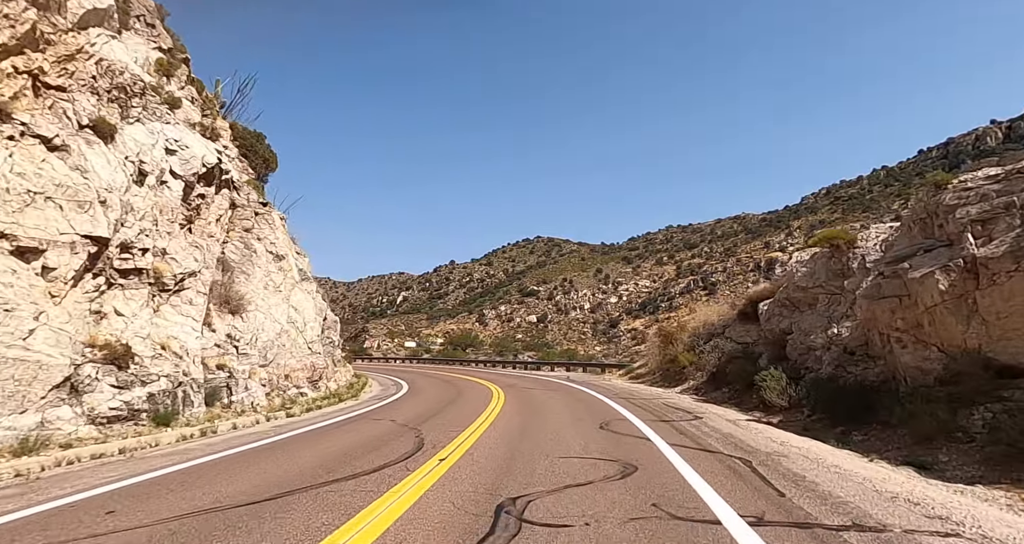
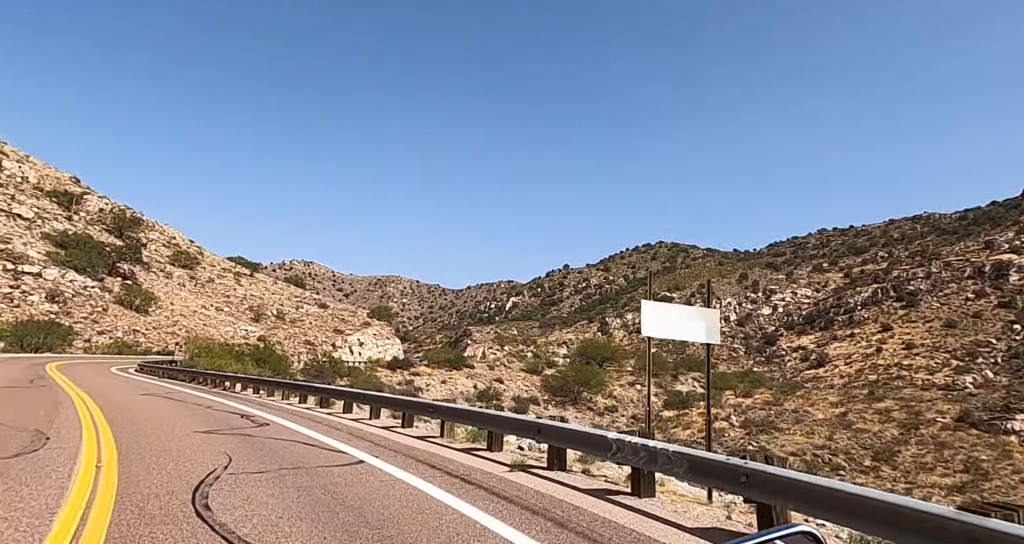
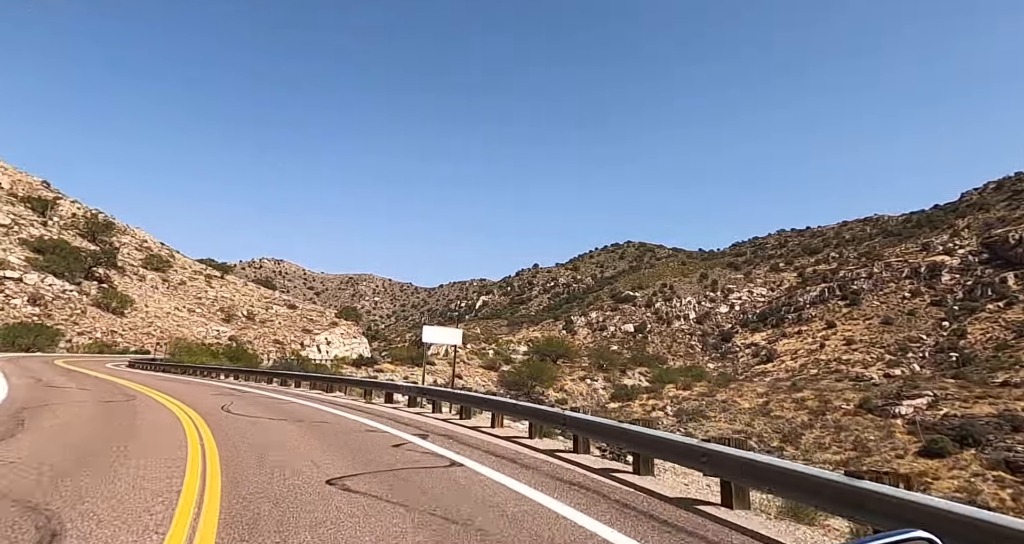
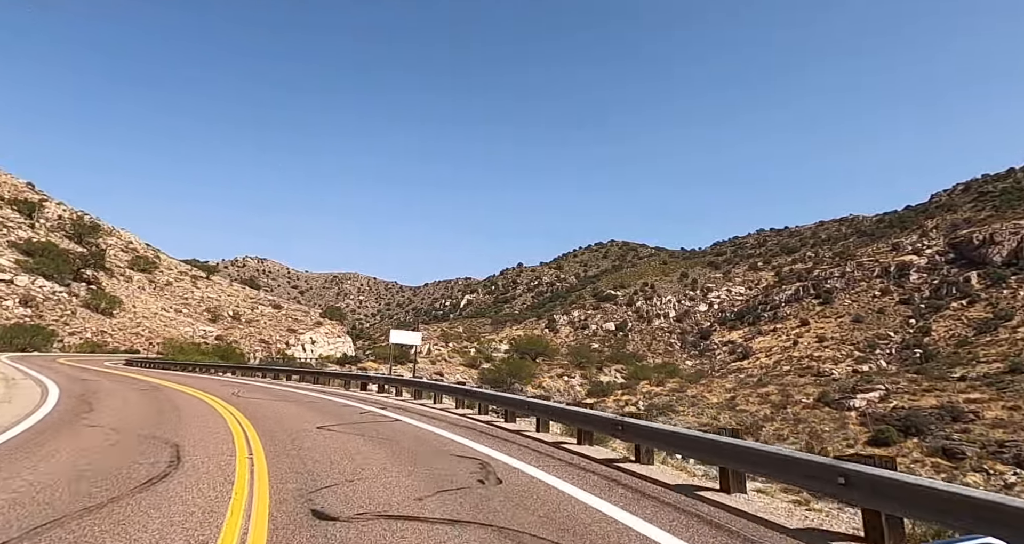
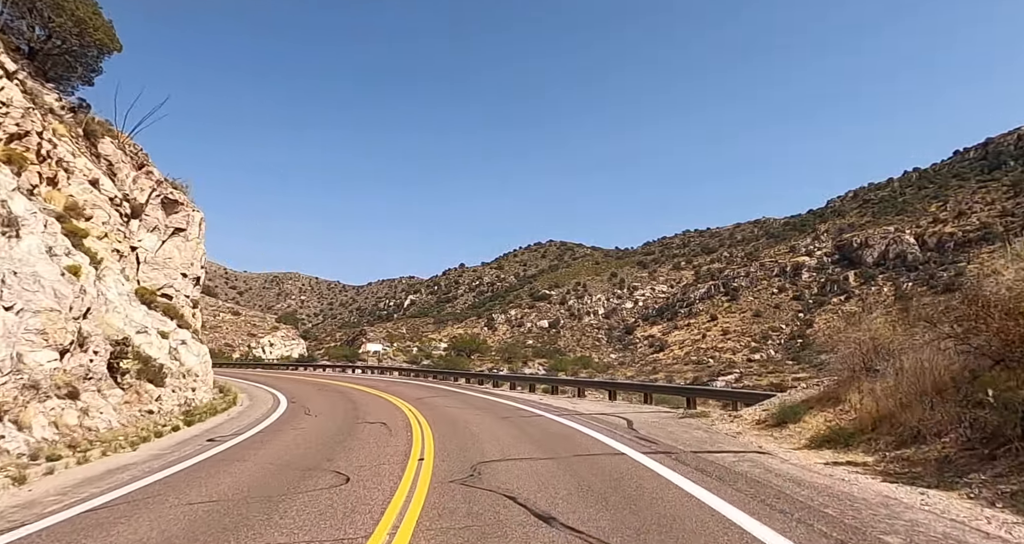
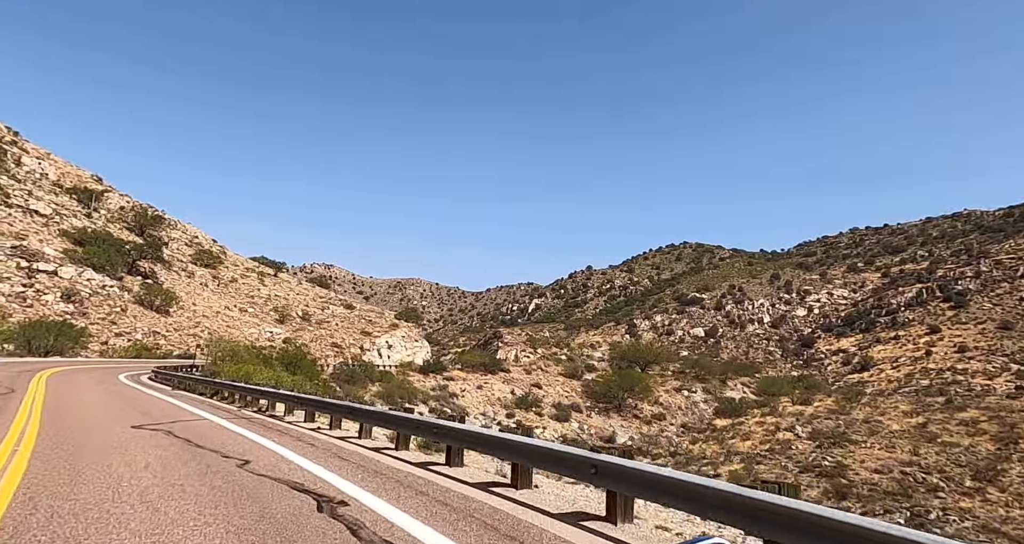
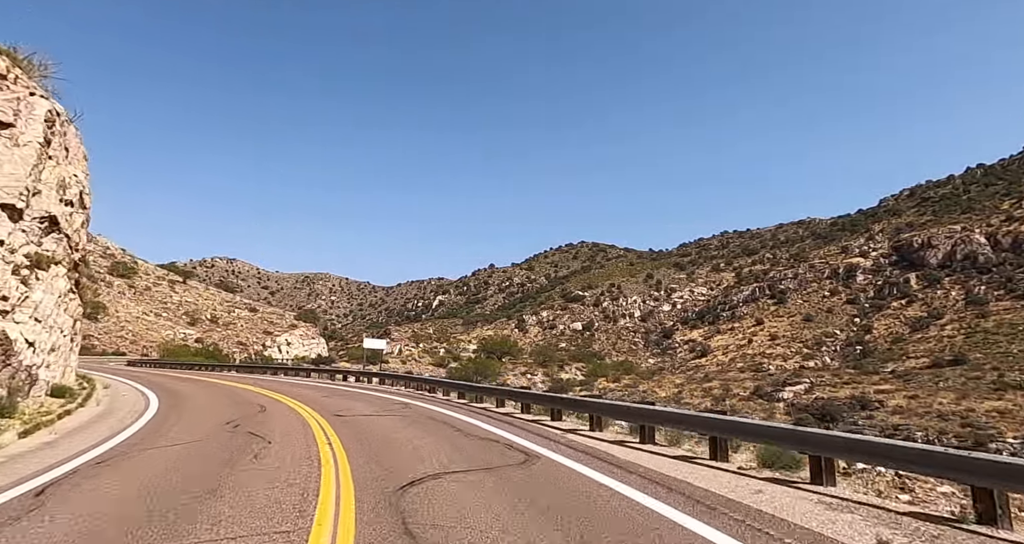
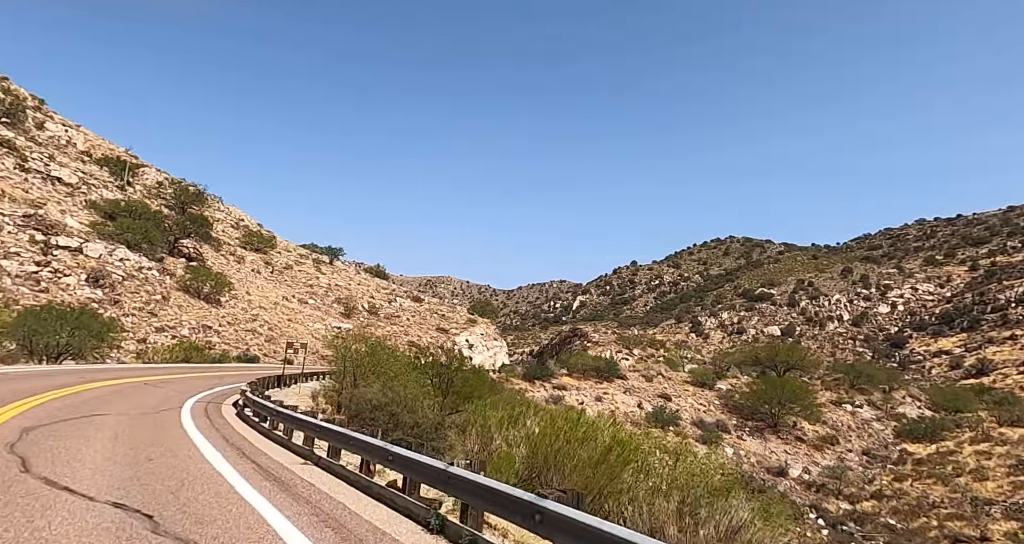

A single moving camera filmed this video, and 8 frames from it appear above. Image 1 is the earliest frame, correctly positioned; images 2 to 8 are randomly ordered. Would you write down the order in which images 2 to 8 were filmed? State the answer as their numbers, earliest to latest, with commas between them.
5, 7, 4, 3, 2, 6, 8
